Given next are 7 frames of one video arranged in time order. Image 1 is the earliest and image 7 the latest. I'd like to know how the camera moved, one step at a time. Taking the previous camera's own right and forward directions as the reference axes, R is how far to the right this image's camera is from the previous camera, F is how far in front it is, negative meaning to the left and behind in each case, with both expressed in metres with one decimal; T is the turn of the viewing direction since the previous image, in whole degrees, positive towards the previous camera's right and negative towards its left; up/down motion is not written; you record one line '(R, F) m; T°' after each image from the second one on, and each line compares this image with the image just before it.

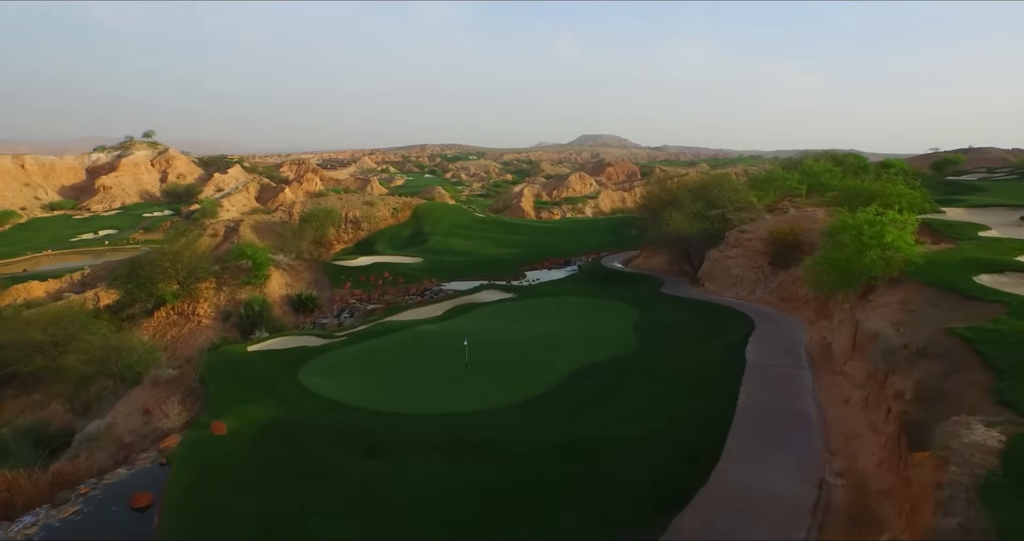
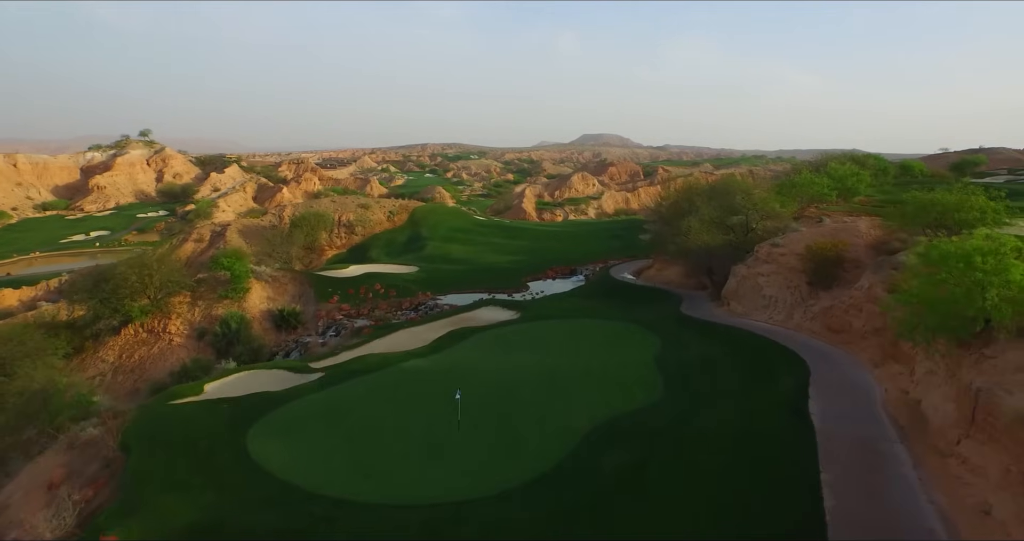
(0.0, +2.8) m; 0°
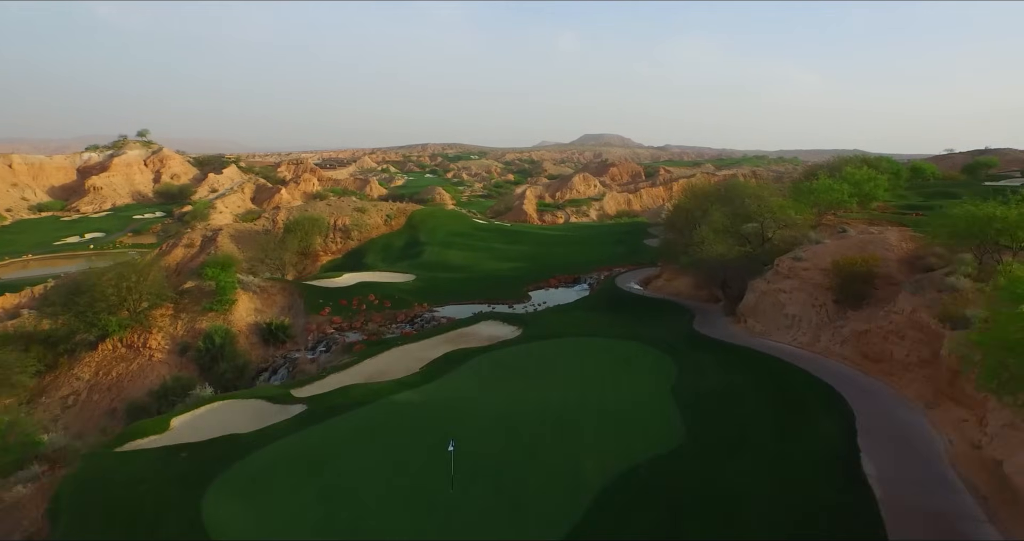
(0.0, +1.7) m; 0°
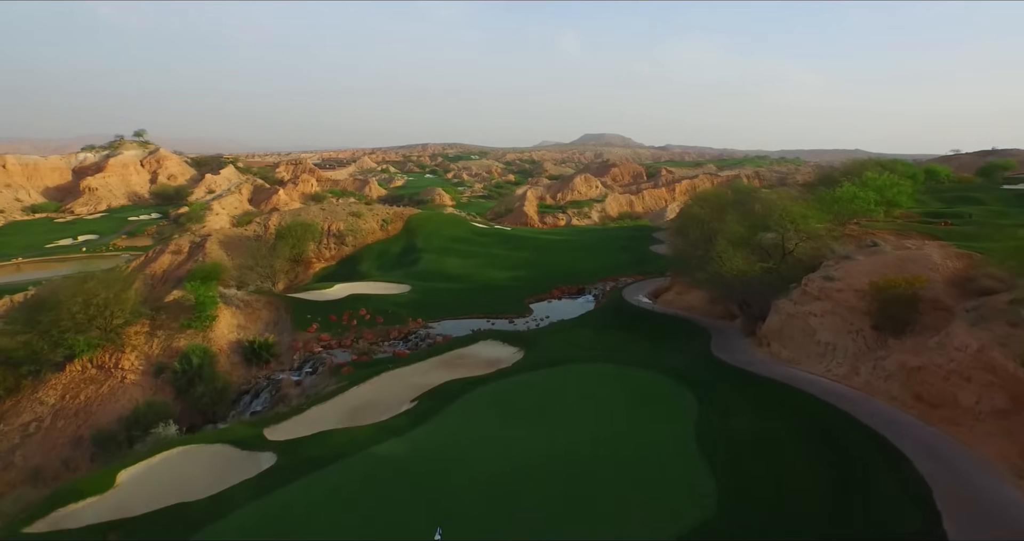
(0.0, +2.0) m; 0°
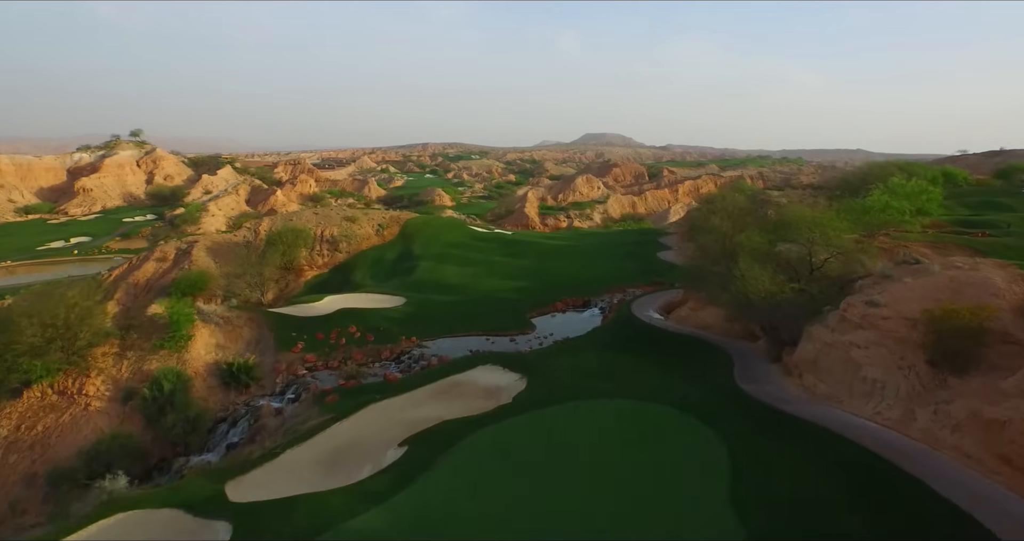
(0.0, +2.2) m; 0°
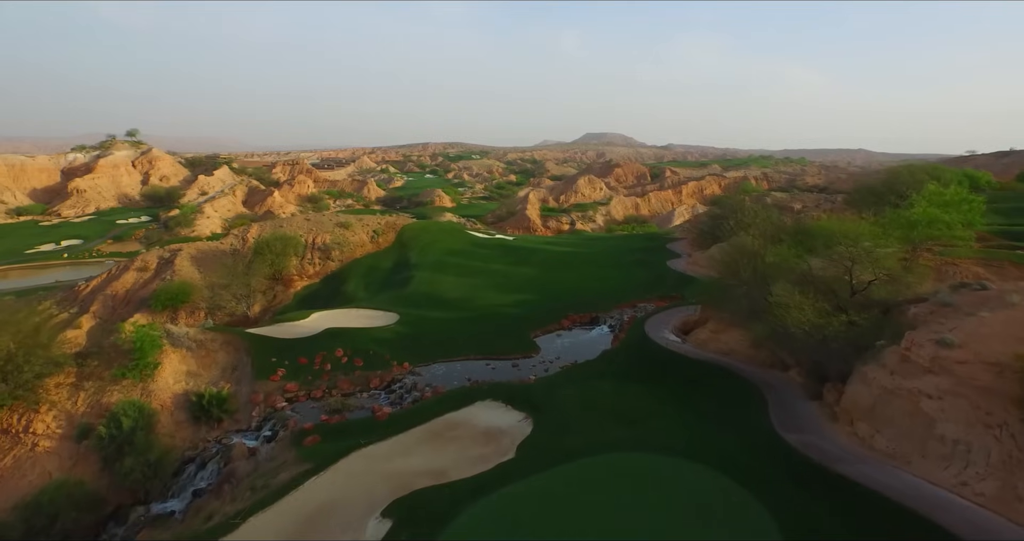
(-0.1, +2.6) m; 0°
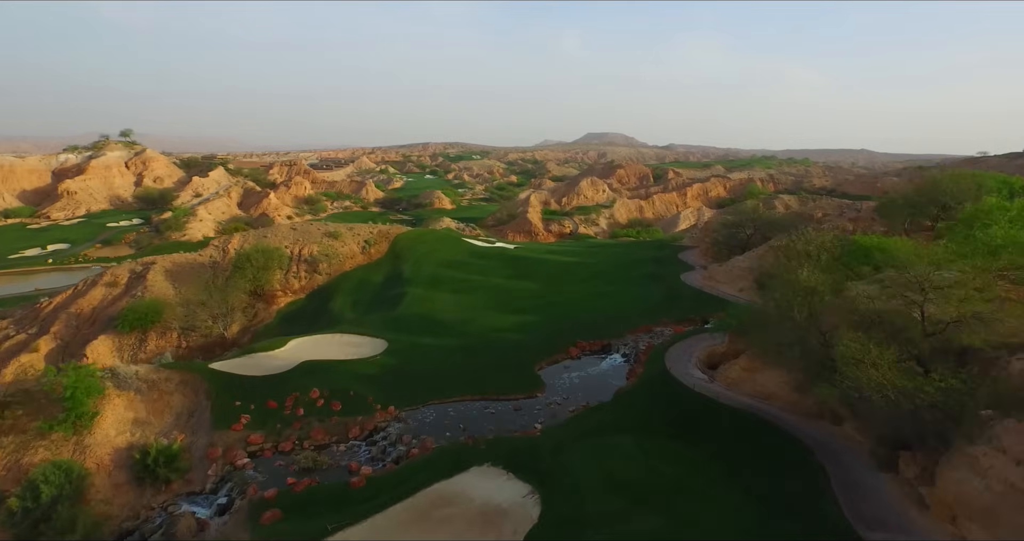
(-0.1, +3.4) m; 0°
